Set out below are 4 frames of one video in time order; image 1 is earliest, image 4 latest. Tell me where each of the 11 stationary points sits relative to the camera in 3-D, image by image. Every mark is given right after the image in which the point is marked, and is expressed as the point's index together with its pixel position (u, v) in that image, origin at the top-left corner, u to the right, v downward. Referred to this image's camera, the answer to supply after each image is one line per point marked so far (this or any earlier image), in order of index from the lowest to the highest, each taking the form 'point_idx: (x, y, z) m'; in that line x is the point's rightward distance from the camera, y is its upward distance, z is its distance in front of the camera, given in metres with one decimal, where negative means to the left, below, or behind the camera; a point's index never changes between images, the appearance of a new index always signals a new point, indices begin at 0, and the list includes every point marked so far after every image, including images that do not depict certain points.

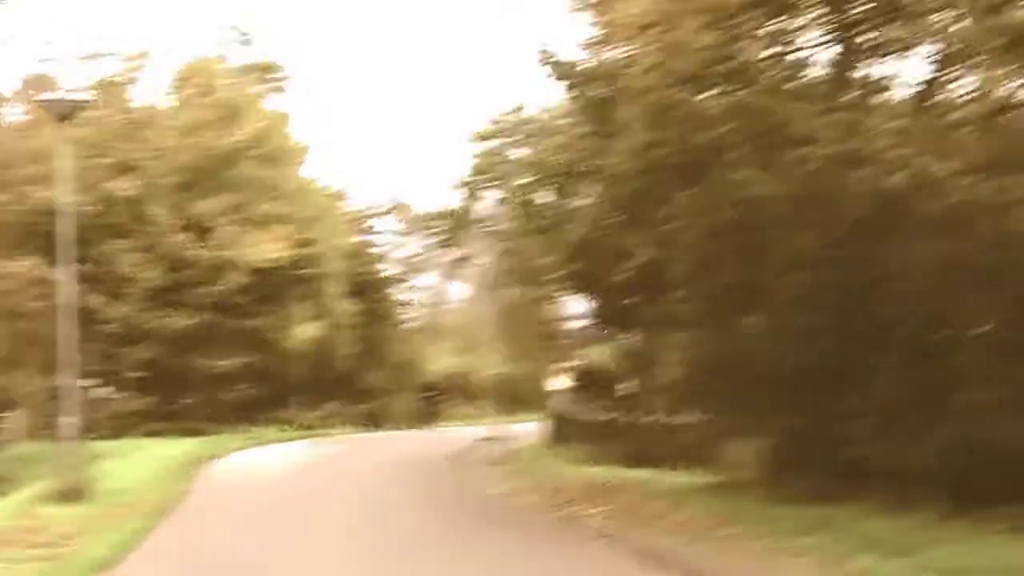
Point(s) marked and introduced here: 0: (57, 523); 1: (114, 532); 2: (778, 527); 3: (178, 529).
0: (-4.7, -2.4, +14.7) m
1: (-4.0, -2.4, +14.3) m
2: (+2.5, -2.2, +13.5) m
3: (-3.5, -2.5, +15.1) m
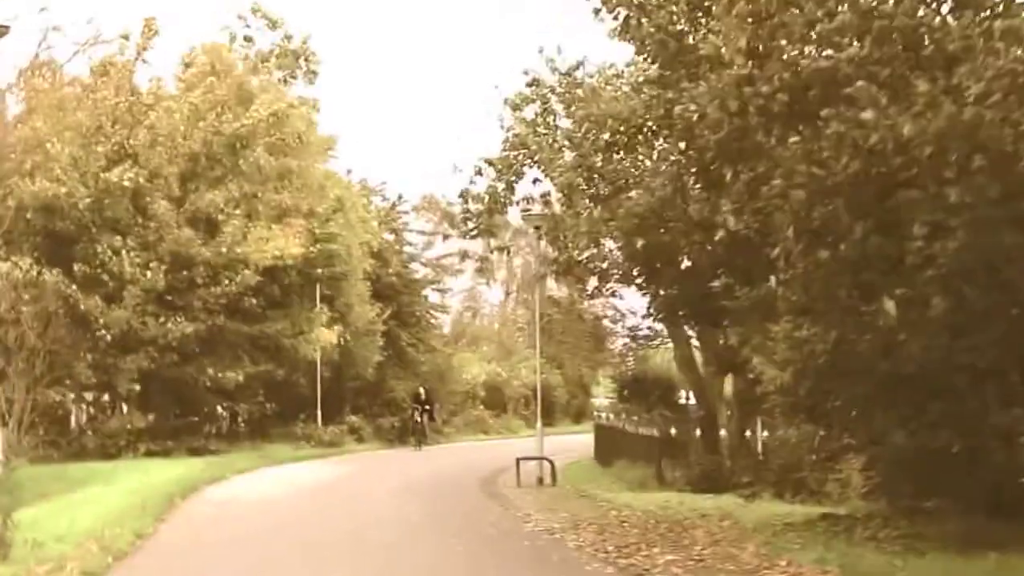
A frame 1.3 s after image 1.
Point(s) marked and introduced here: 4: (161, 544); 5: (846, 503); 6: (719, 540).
0: (-4.2, -2.3, +11.0) m
1: (-3.6, -2.3, +10.6) m
2: (+2.9, -2.0, +9.6) m
3: (-3.1, -2.4, +11.4) m
4: (-3.6, -2.6, +14.4) m
5: (+3.6, -2.3, +15.7) m
6: (+2.0, -2.5, +14.2) m
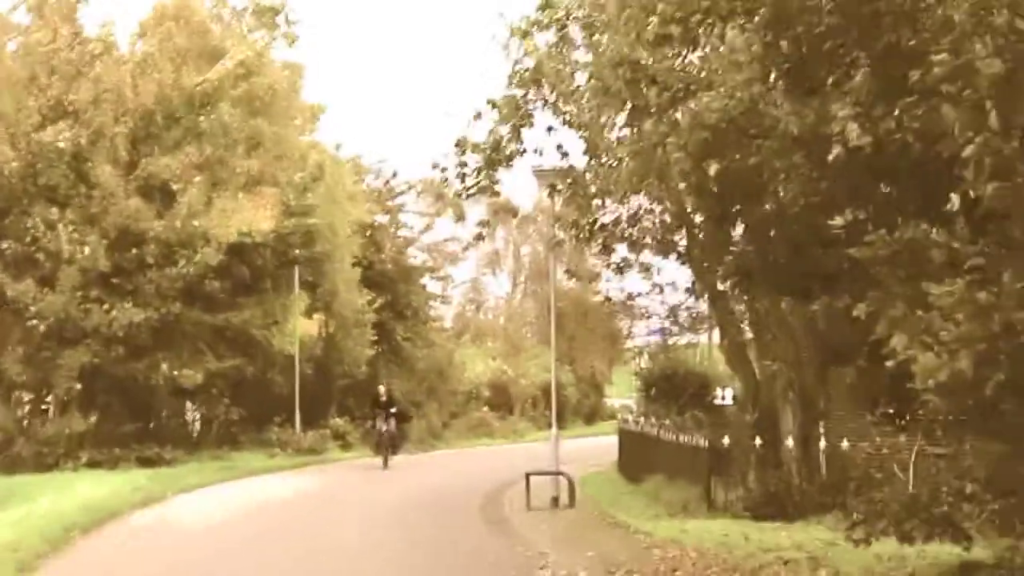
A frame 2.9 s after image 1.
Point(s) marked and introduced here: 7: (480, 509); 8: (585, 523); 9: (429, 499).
0: (-4.2, -2.0, +6.6) m
1: (-3.5, -2.0, +6.2) m
2: (+2.9, -1.7, +5.1) m
3: (-3.0, -2.1, +7.0) m
4: (-3.5, -2.3, +10.0) m
5: (+3.7, -2.0, +11.2) m
6: (+2.1, -2.1, +9.7) m
7: (-0.4, -2.9, +18.5) m
8: (+0.8, -2.7, +16.4) m
9: (-1.1, -2.9, +19.7) m
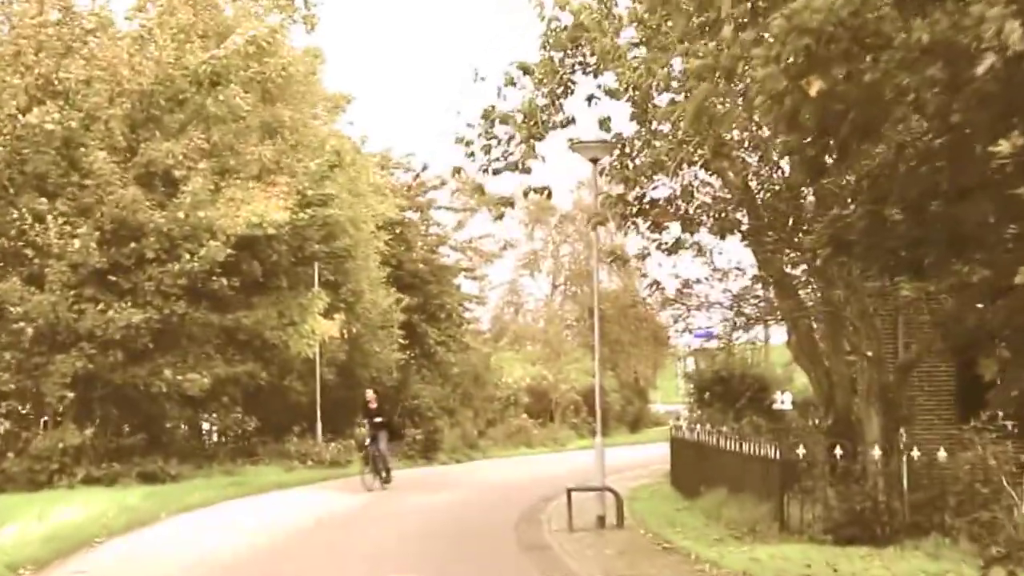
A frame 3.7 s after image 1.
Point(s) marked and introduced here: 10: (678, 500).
0: (-4.1, -1.8, +4.3) m
1: (-3.4, -1.8, +3.9) m
2: (+3.0, -1.5, +2.7) m
3: (-2.9, -1.9, +4.7) m
4: (-3.3, -2.1, +7.7) m
5: (+3.9, -1.8, +8.7) m
6: (+2.3, -1.9, +7.3) m
7: (0.0, -2.8, +16.2) m
8: (+1.2, -2.5, +14.0) m
9: (-0.7, -2.8, +17.4) m
10: (+2.1, -2.6, +17.8) m
